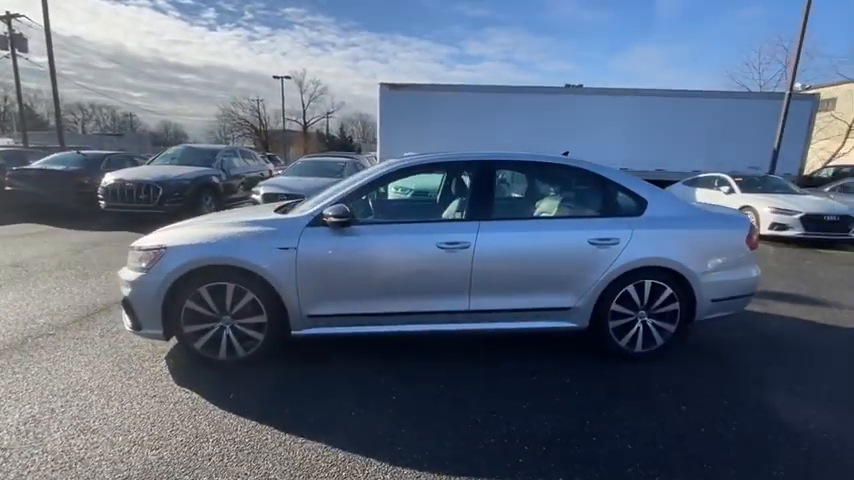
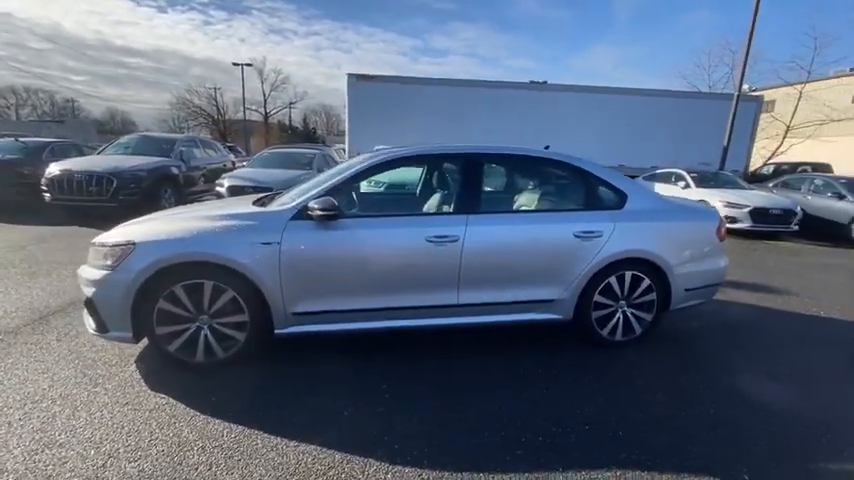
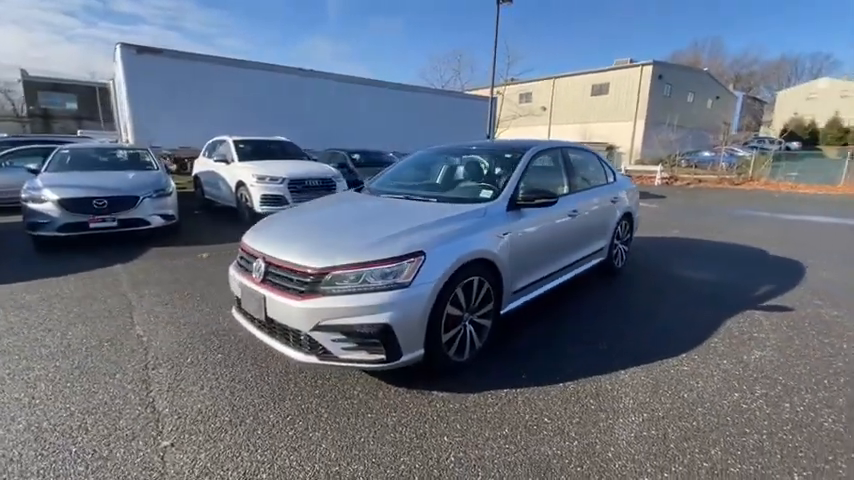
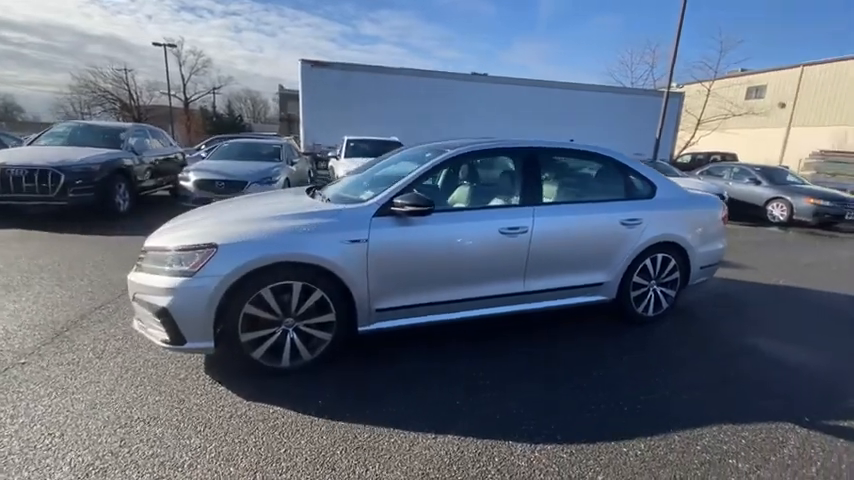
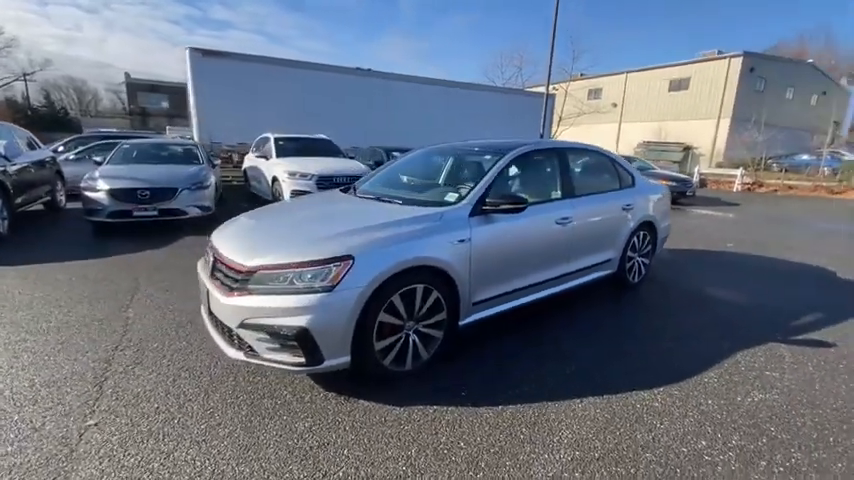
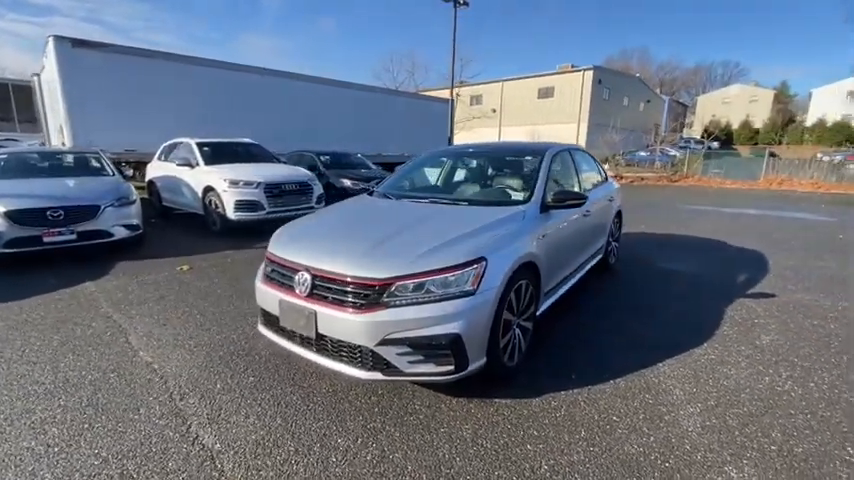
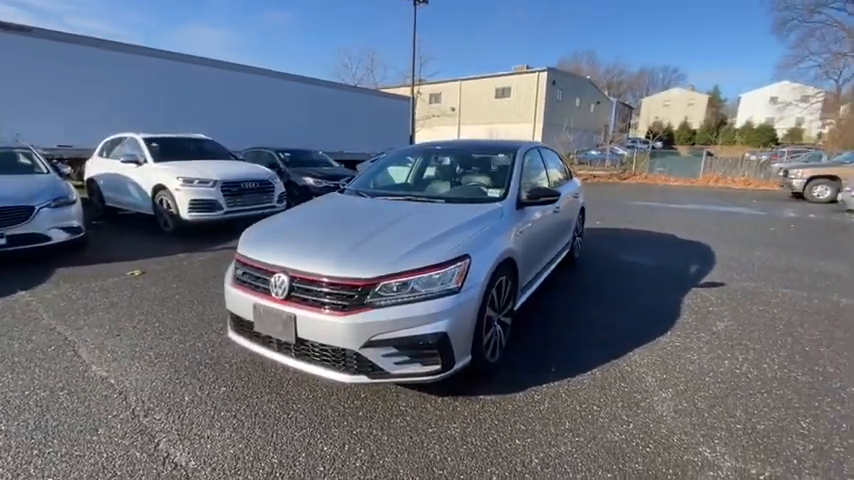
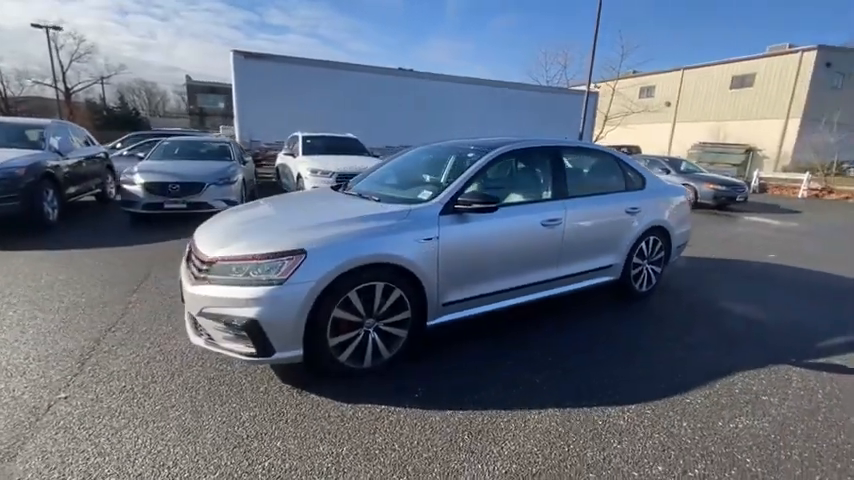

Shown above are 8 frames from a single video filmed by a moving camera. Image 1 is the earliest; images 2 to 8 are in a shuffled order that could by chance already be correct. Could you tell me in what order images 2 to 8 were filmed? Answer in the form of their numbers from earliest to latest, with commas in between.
2, 4, 8, 5, 3, 6, 7
